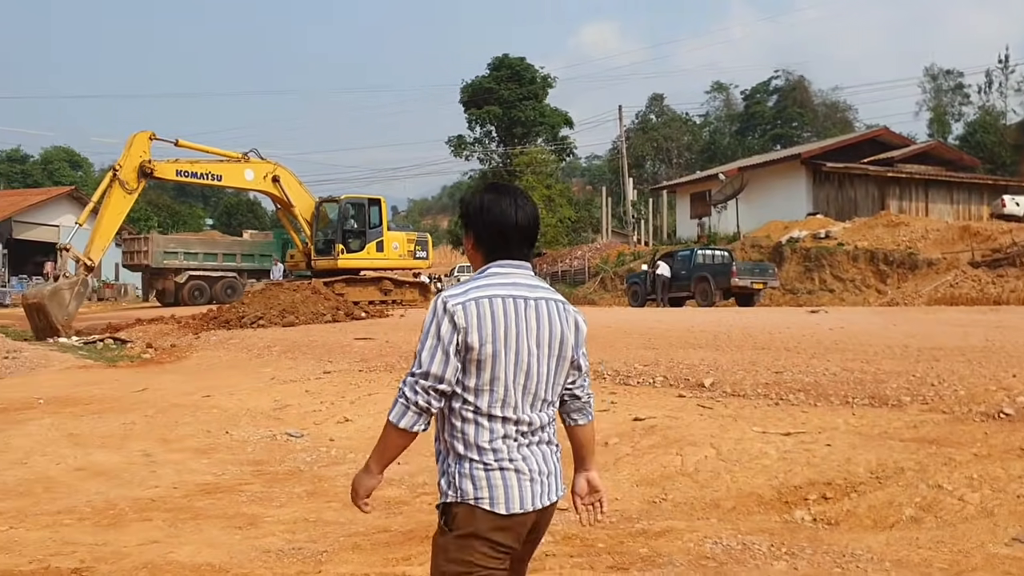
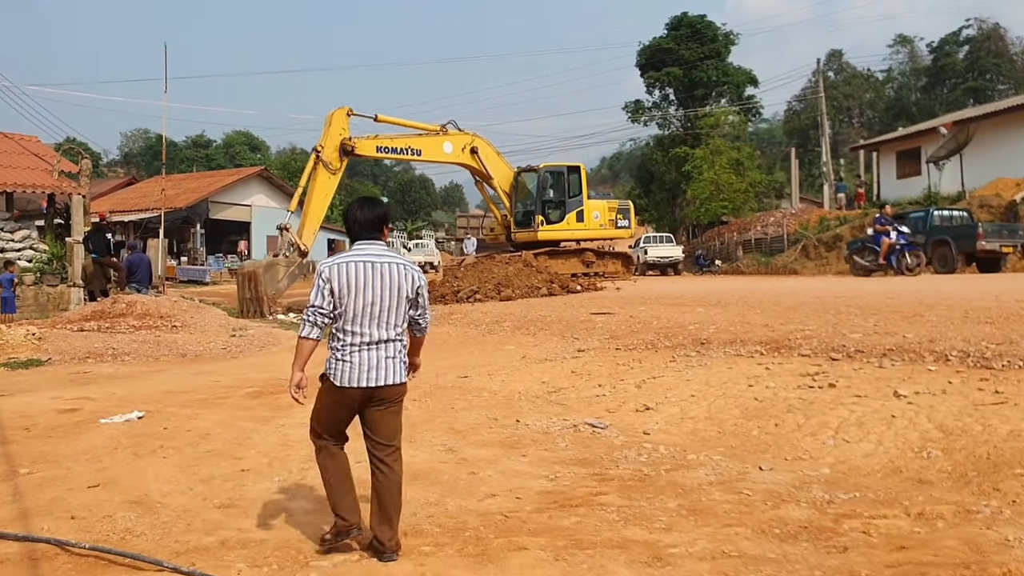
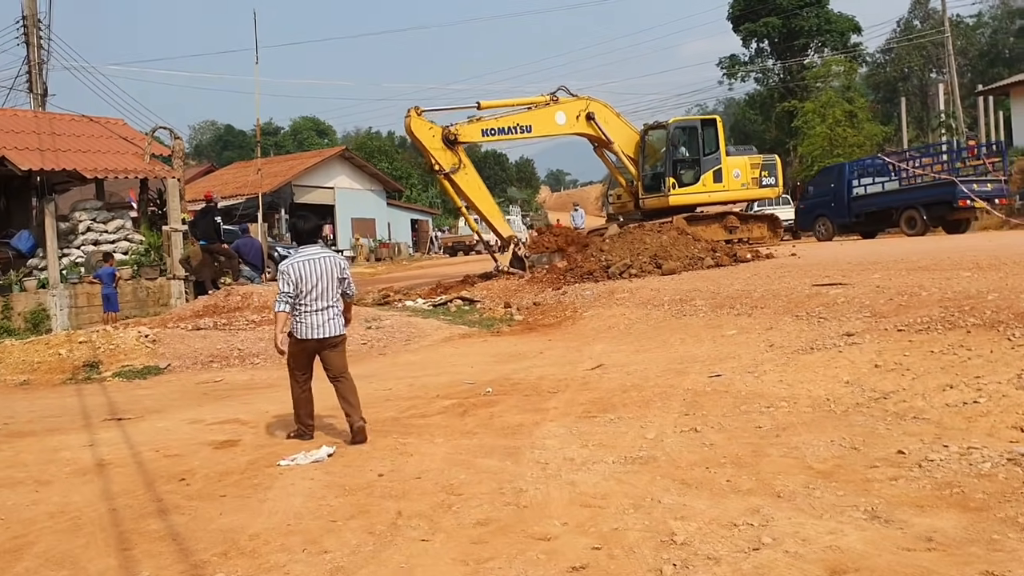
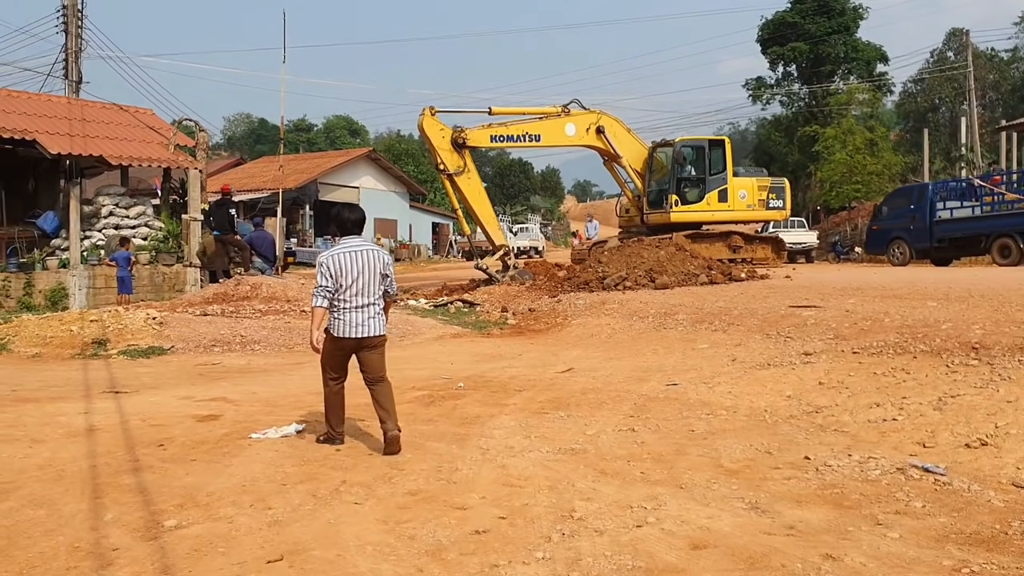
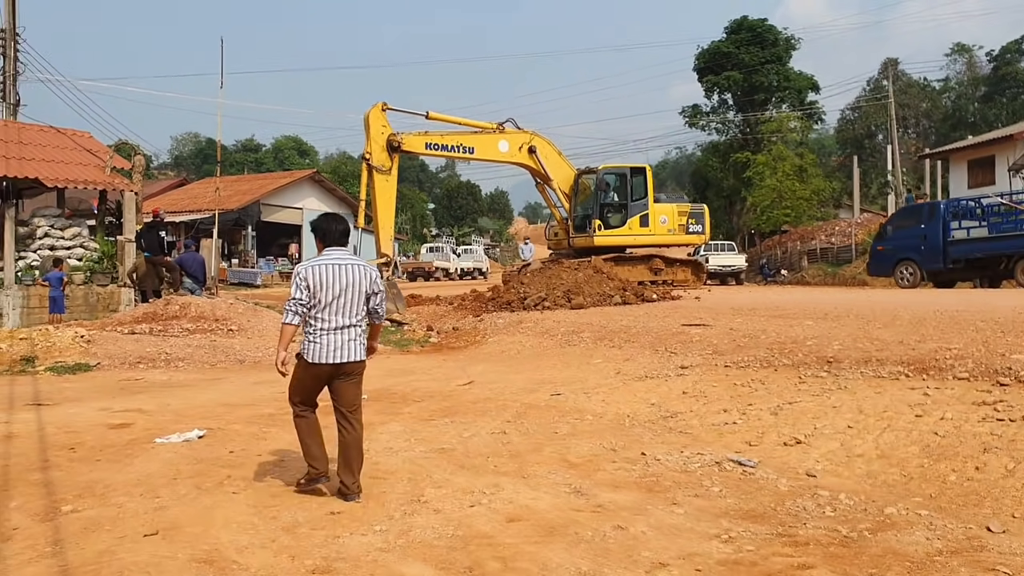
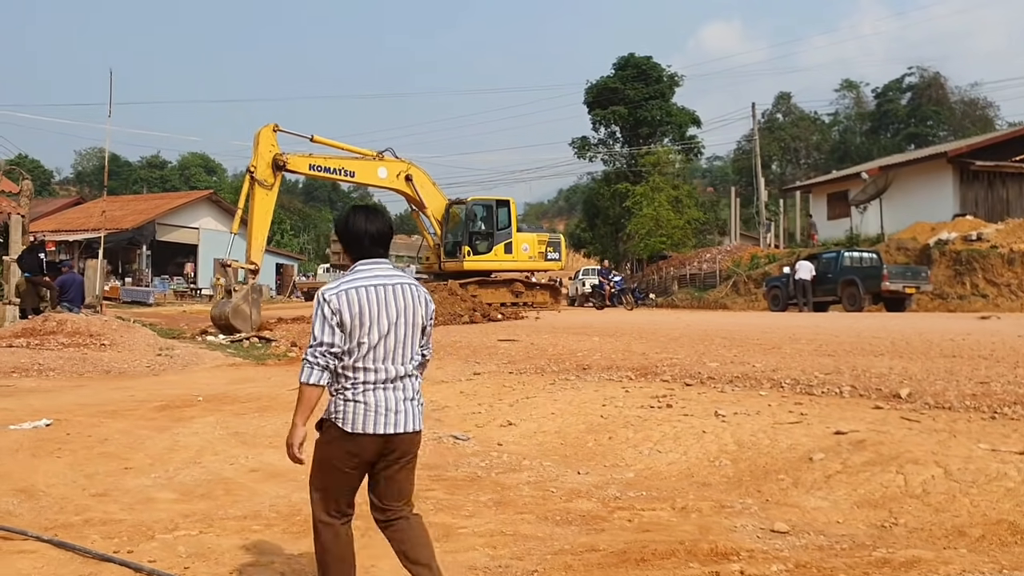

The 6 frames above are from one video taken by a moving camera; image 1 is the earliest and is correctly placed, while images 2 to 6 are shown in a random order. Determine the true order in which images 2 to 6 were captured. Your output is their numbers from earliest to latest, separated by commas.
6, 2, 5, 4, 3
